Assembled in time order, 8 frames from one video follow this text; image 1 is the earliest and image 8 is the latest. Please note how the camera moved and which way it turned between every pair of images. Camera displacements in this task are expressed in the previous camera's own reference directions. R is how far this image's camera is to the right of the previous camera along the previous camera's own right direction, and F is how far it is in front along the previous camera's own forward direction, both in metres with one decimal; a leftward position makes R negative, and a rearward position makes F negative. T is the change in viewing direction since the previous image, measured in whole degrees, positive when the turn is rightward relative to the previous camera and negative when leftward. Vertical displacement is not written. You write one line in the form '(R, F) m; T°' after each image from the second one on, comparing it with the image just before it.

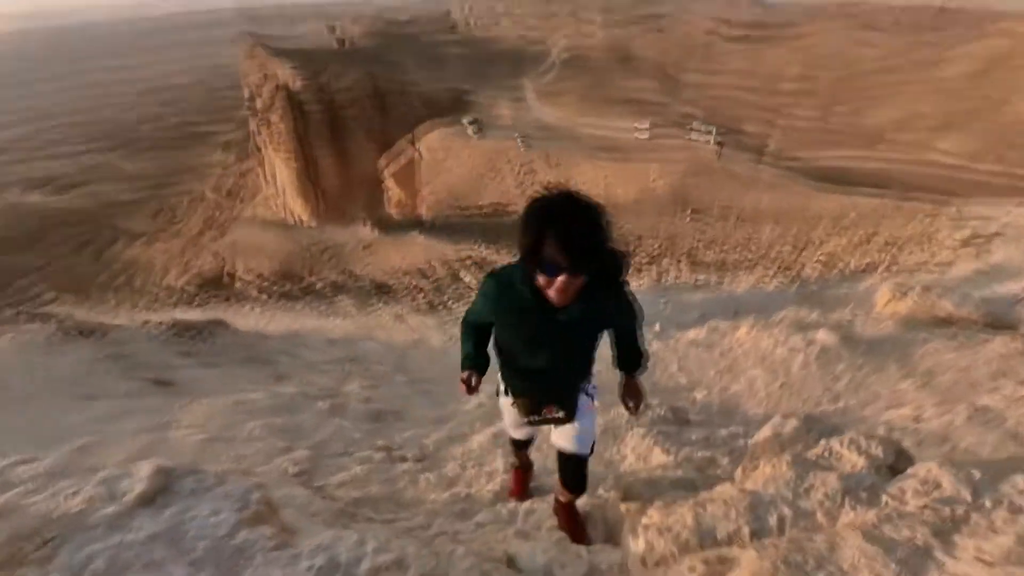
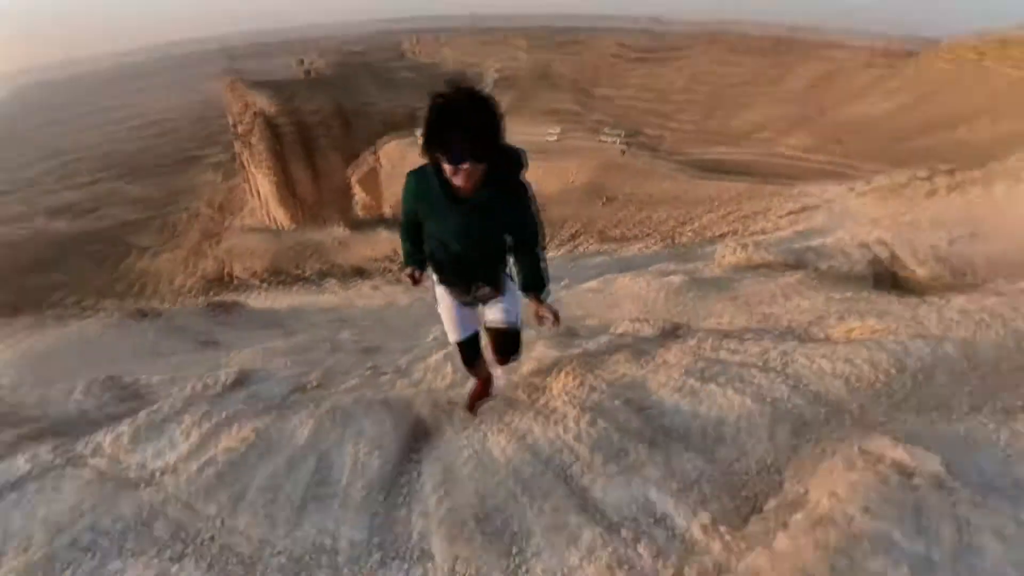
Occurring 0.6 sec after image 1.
(+0.6, -1.0) m; -1°
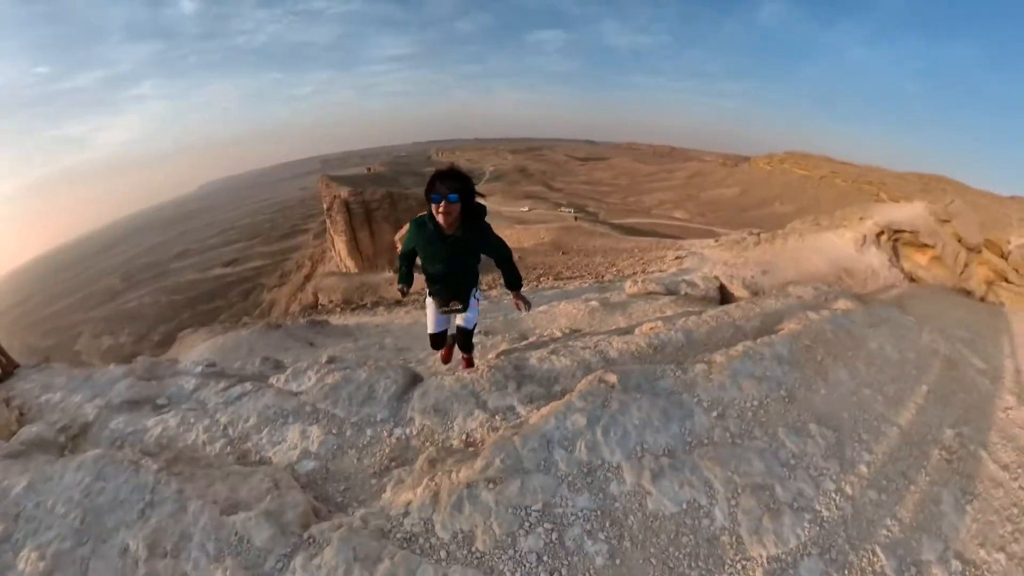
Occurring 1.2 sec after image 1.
(+1.0, -2.1) m; -6°
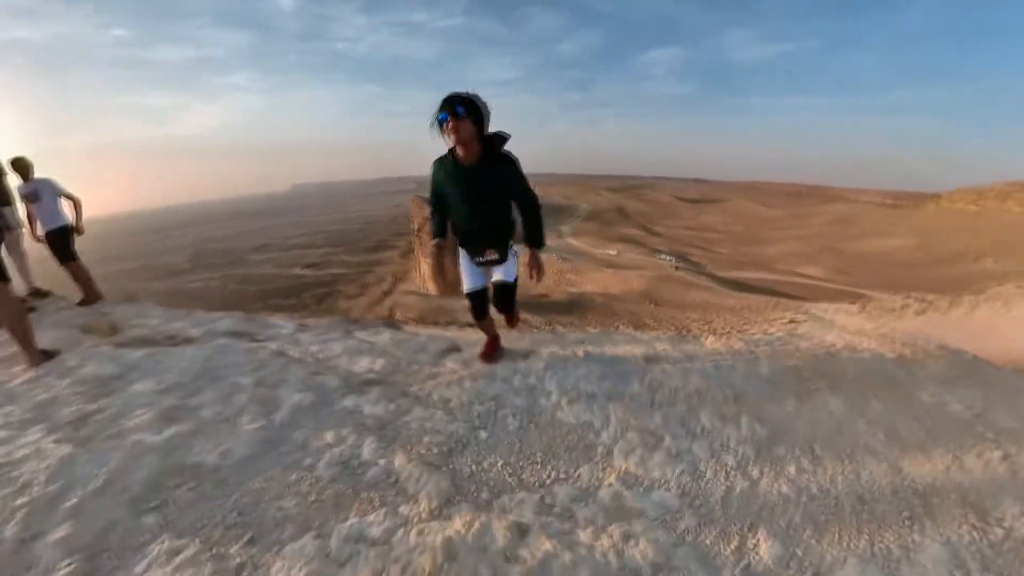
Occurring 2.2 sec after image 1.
(+0.7, -1.0) m; -11°
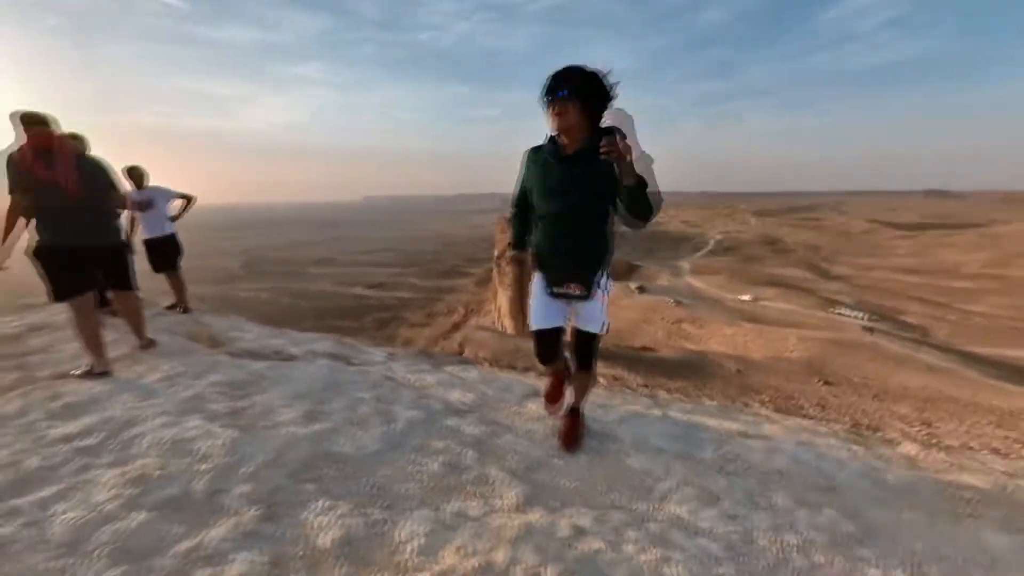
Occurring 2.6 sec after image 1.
(0.0, -0.7) m; -12°
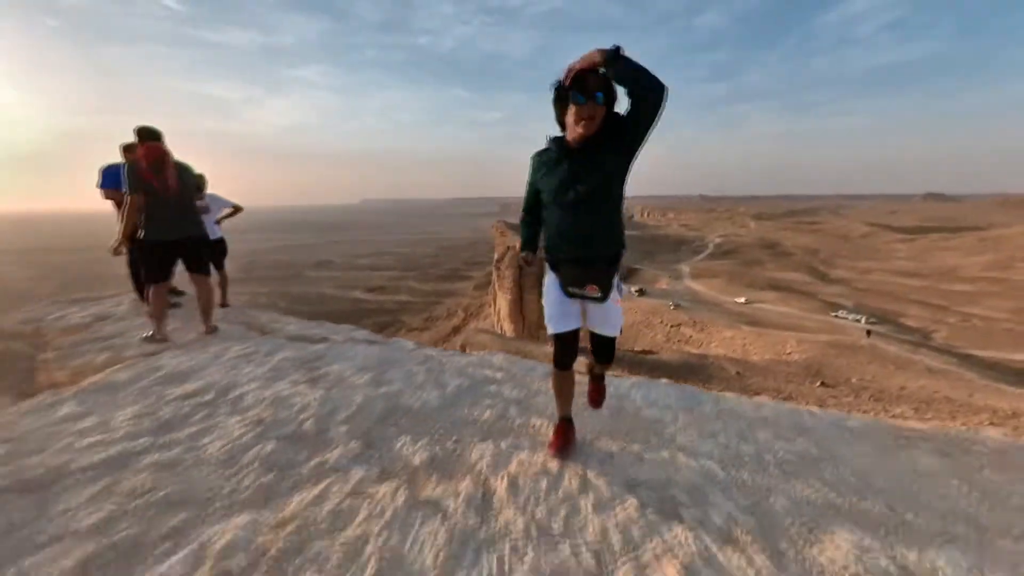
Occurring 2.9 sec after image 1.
(-0.3, -0.8) m; 0°
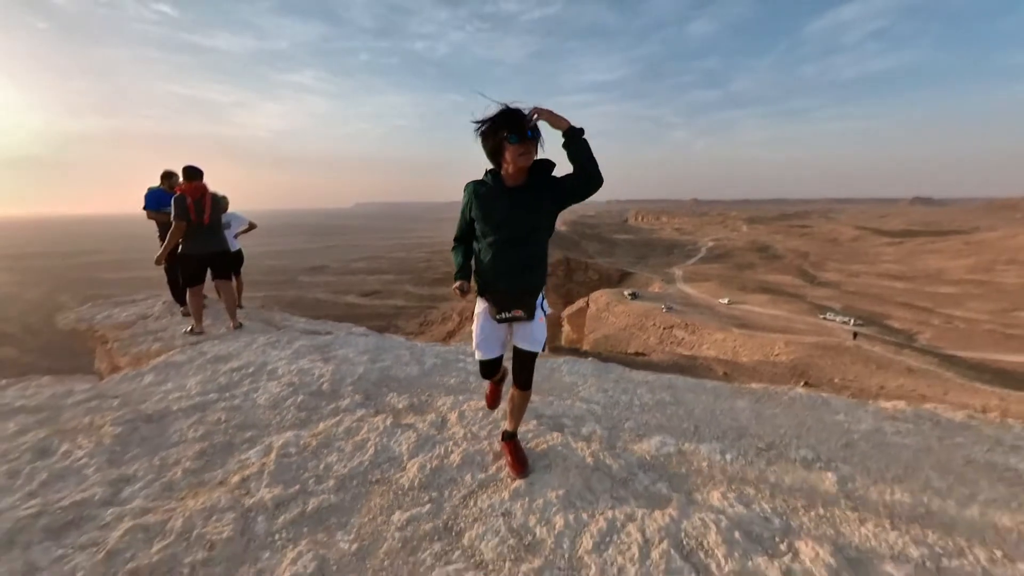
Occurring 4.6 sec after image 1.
(+0.5, -1.5) m; +1°
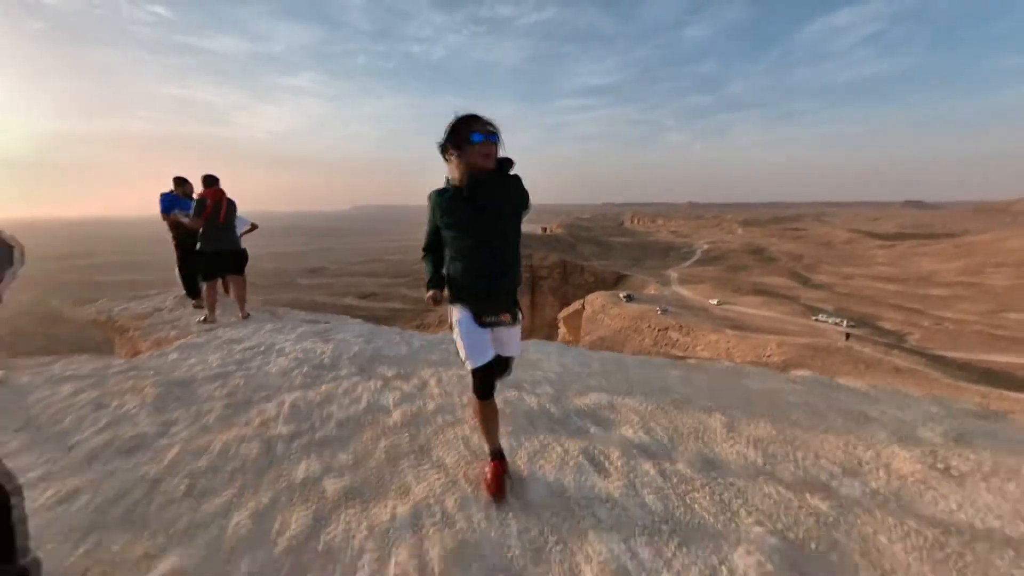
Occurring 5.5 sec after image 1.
(+0.3, -0.9) m; 0°
